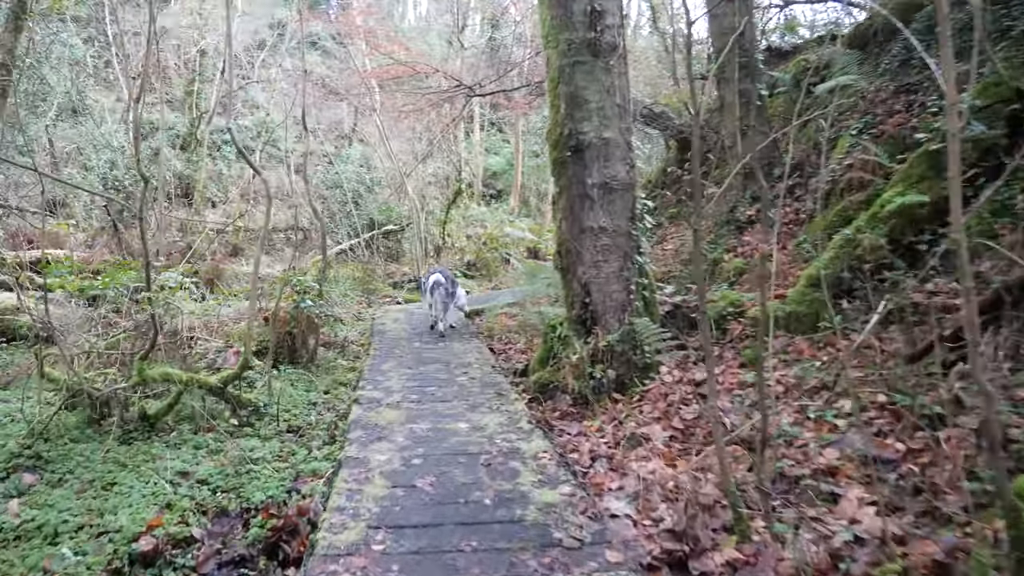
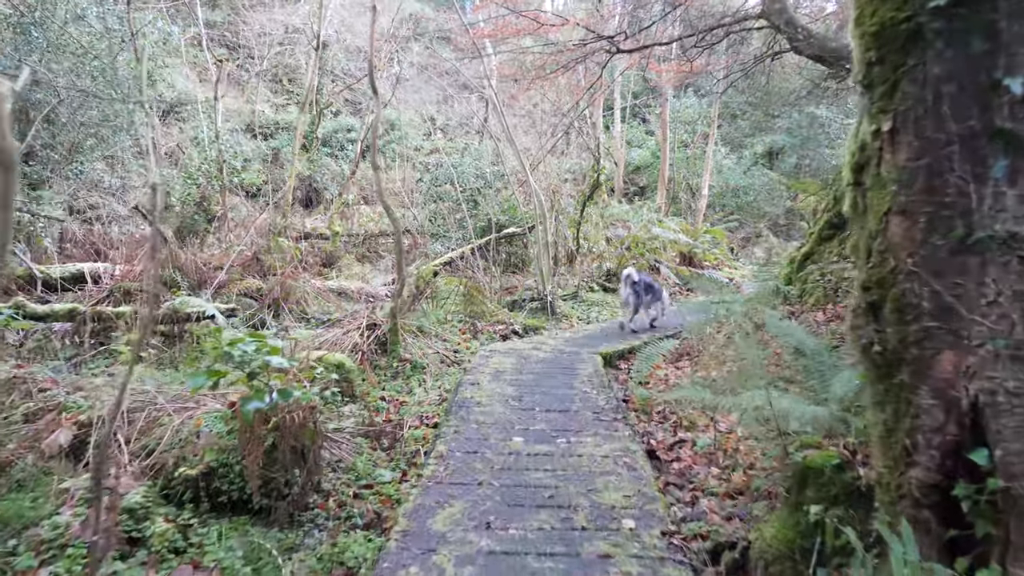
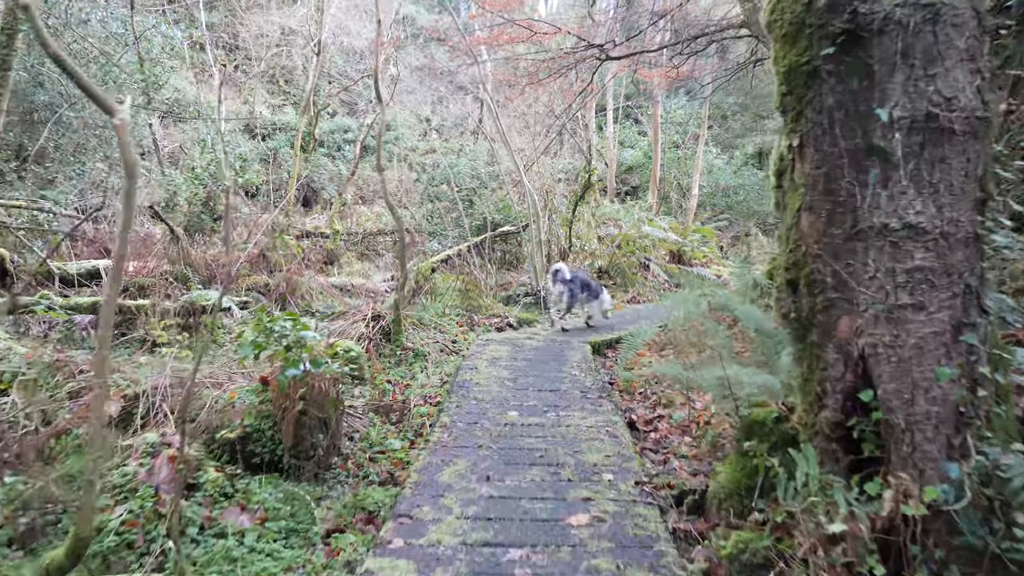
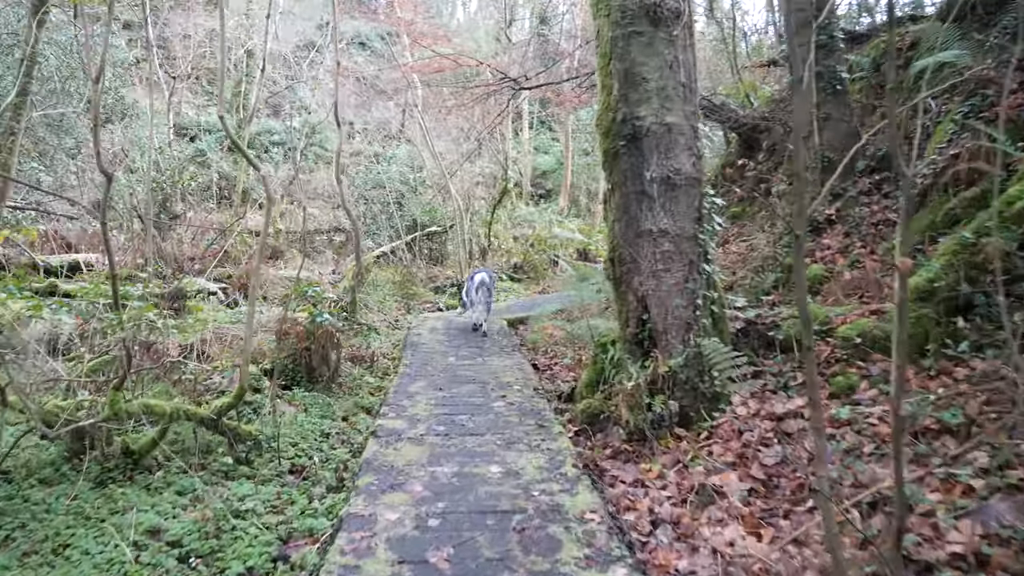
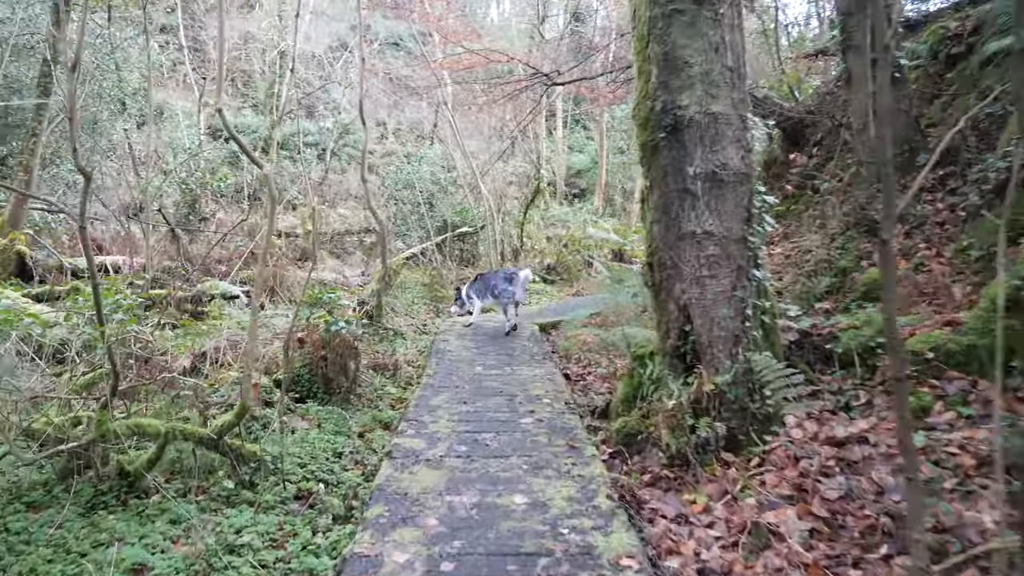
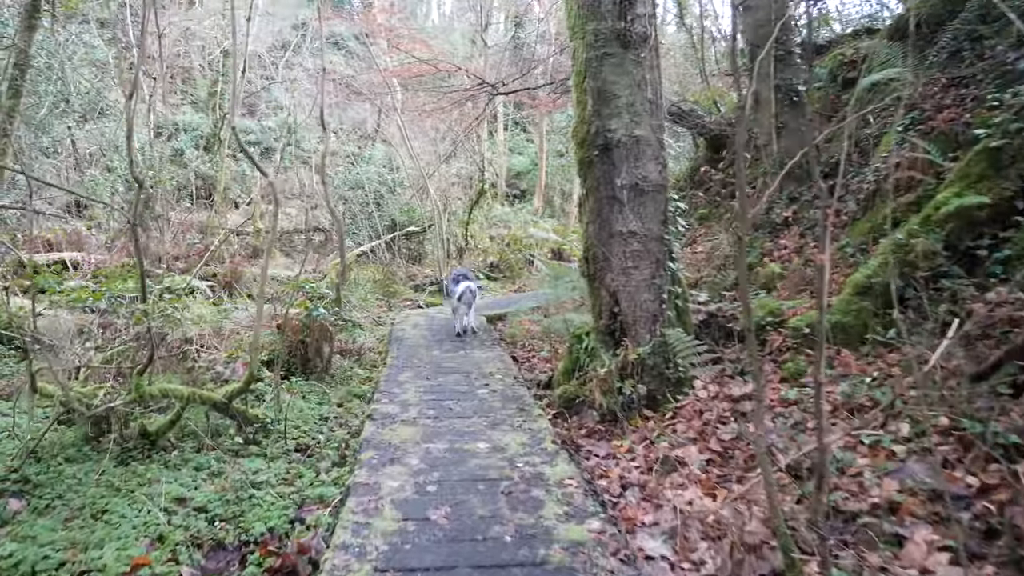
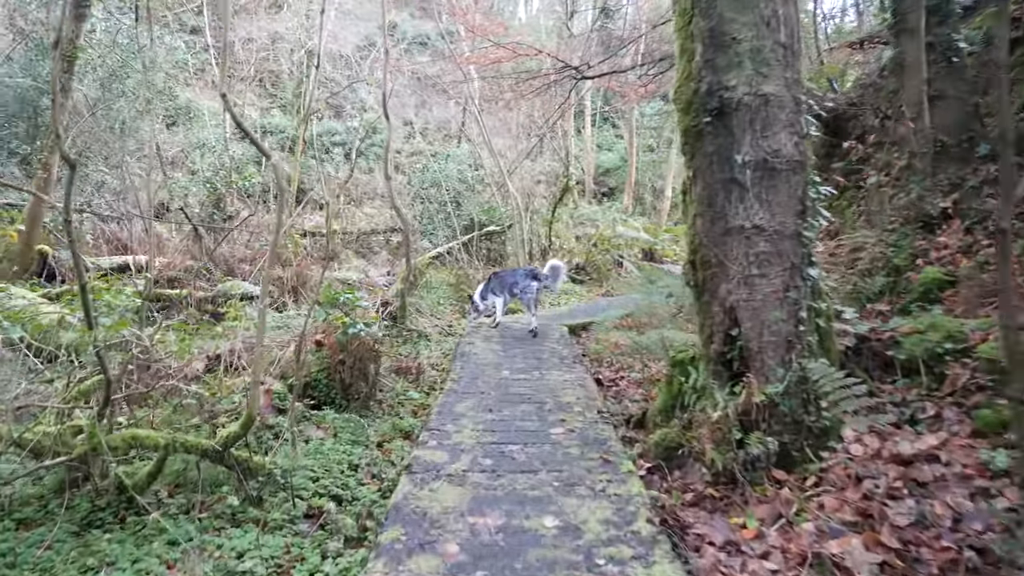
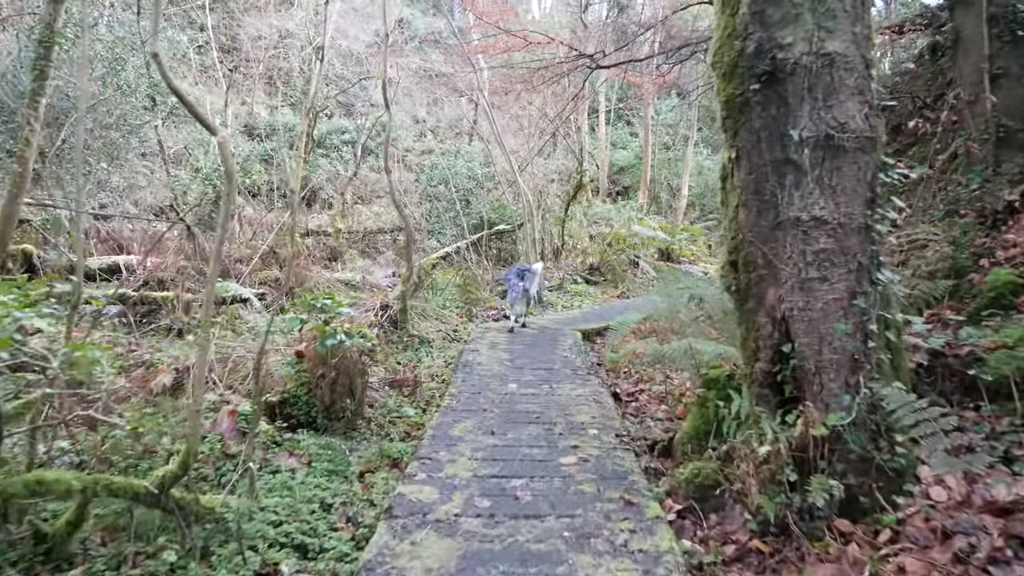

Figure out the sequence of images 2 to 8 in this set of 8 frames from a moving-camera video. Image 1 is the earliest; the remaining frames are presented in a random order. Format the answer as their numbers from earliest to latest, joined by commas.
6, 4, 5, 7, 8, 3, 2
